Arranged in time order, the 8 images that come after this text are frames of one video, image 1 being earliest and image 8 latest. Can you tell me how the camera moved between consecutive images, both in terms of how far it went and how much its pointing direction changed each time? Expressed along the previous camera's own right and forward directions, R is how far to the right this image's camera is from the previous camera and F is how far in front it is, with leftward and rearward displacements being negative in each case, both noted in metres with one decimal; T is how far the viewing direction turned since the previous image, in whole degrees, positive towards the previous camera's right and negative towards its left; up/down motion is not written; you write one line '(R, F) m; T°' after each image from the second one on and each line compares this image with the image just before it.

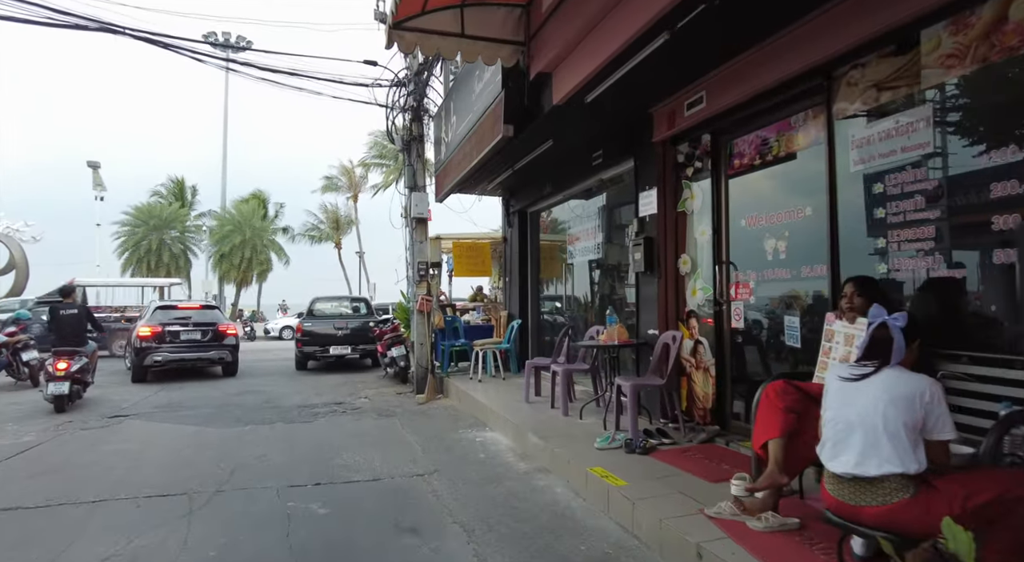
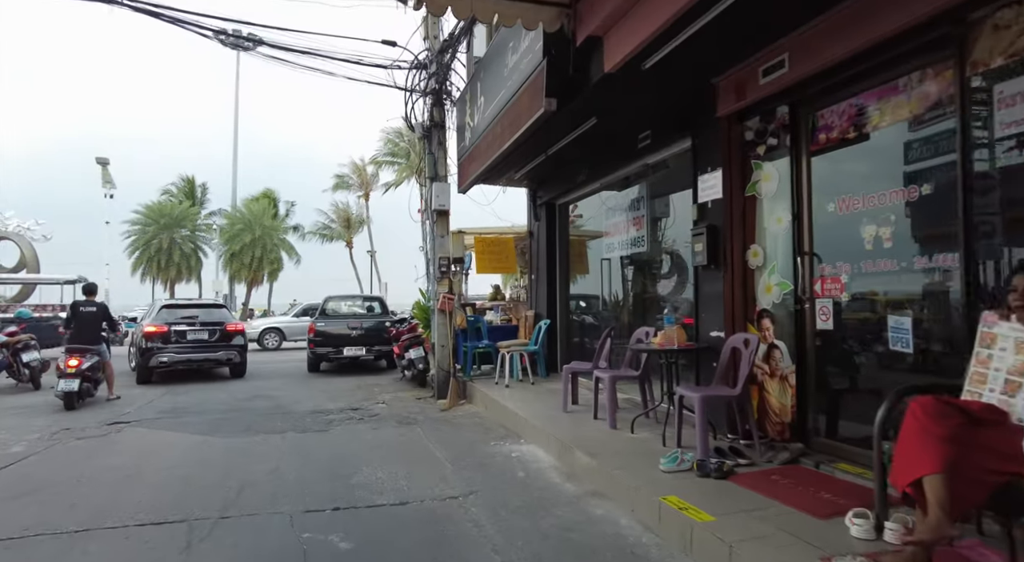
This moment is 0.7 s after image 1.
(-0.3, +0.7) m; -1°
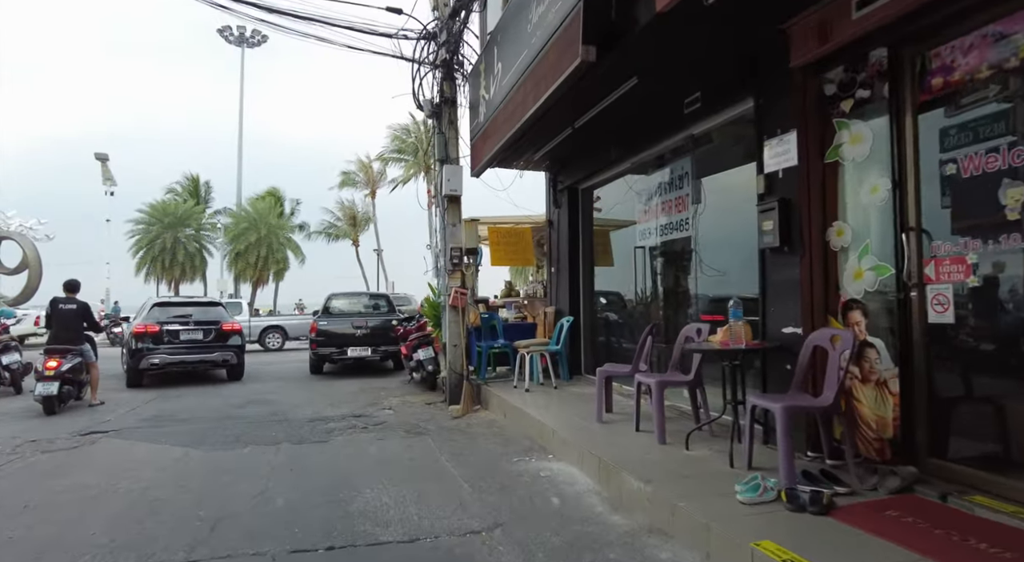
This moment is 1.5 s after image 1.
(-0.2, +0.9) m; -1°
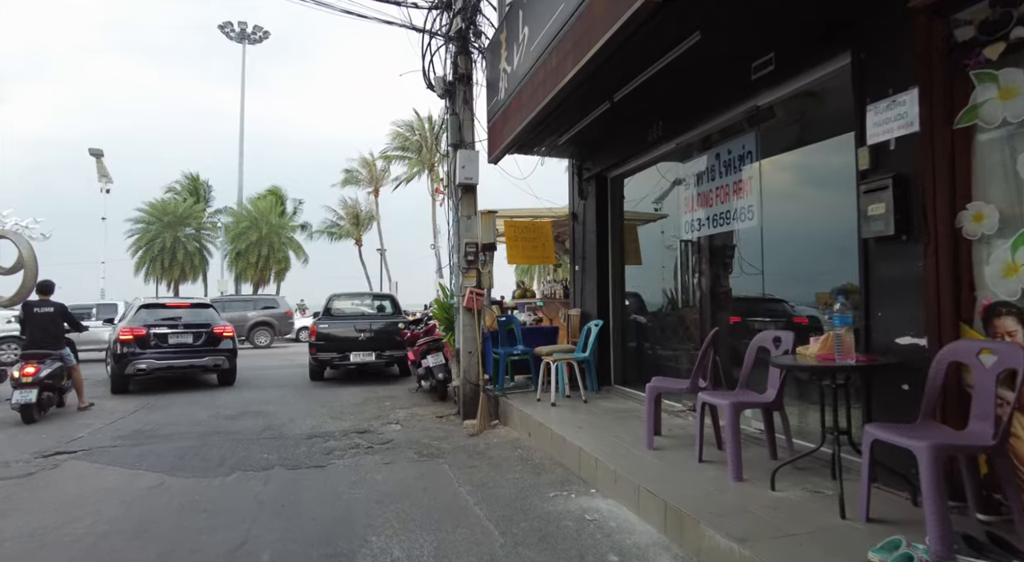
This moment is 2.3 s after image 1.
(-0.2, +0.9) m; 0°
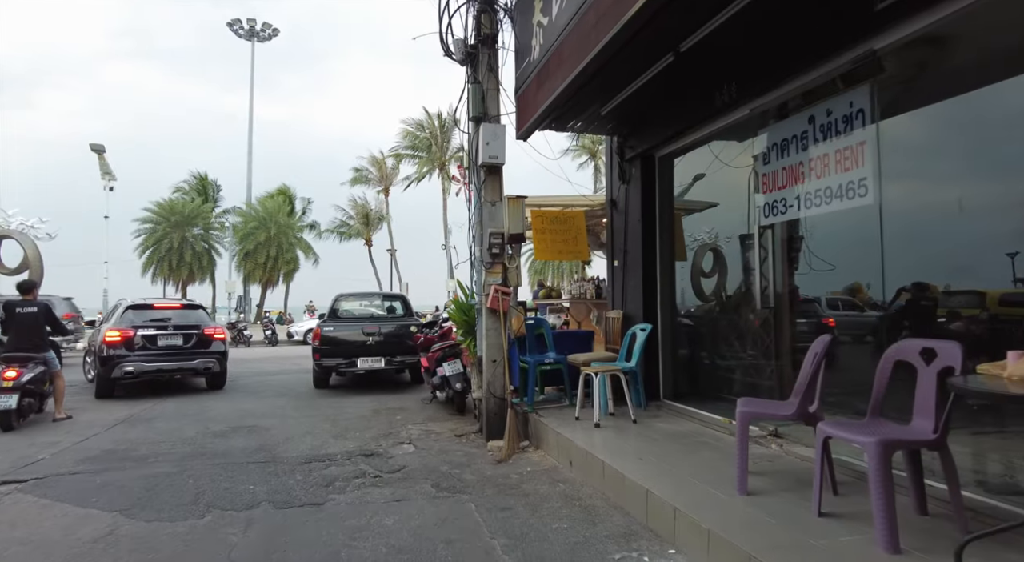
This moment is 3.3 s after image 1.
(-0.2, +1.1) m; -1°
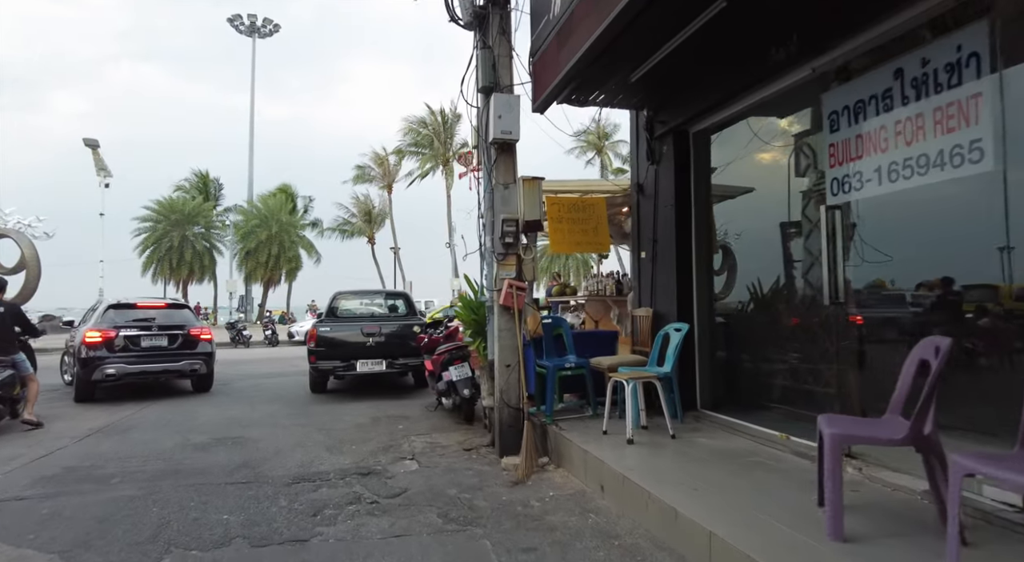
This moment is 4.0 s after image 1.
(-0.1, +0.8) m; 0°
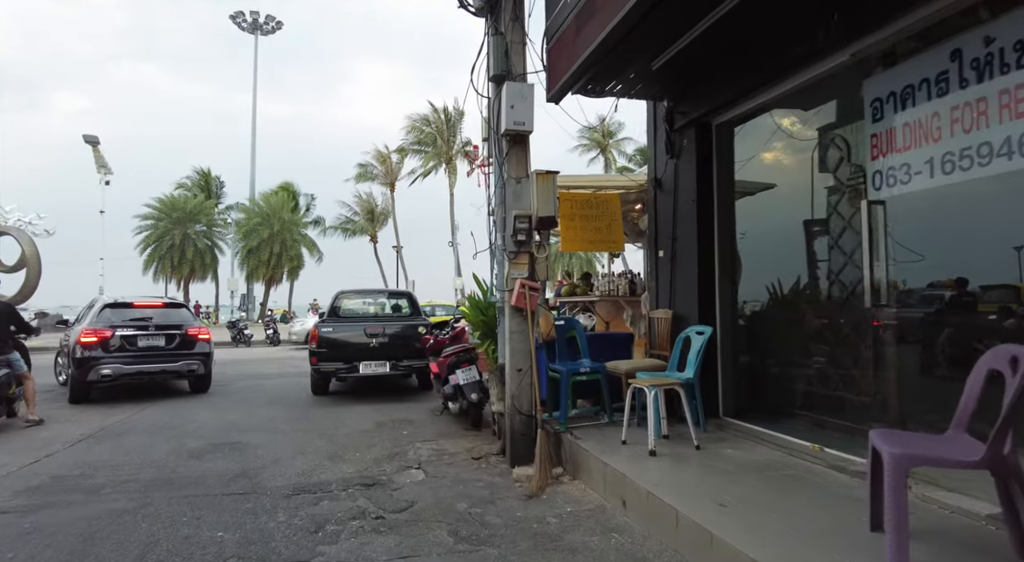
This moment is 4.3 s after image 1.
(-0.1, +0.3) m; 0°
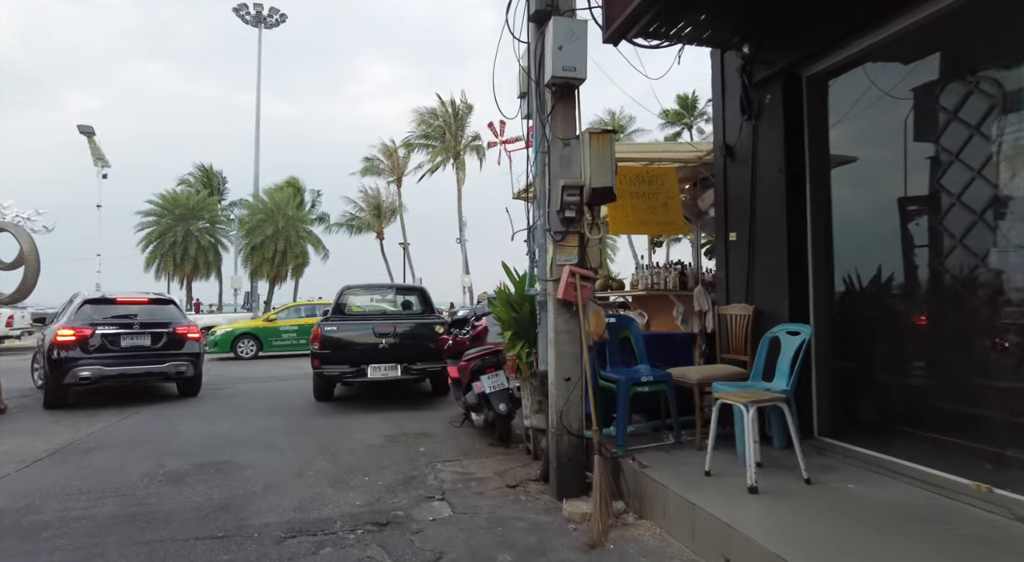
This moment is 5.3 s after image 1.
(-0.3, +1.0) m; 0°
